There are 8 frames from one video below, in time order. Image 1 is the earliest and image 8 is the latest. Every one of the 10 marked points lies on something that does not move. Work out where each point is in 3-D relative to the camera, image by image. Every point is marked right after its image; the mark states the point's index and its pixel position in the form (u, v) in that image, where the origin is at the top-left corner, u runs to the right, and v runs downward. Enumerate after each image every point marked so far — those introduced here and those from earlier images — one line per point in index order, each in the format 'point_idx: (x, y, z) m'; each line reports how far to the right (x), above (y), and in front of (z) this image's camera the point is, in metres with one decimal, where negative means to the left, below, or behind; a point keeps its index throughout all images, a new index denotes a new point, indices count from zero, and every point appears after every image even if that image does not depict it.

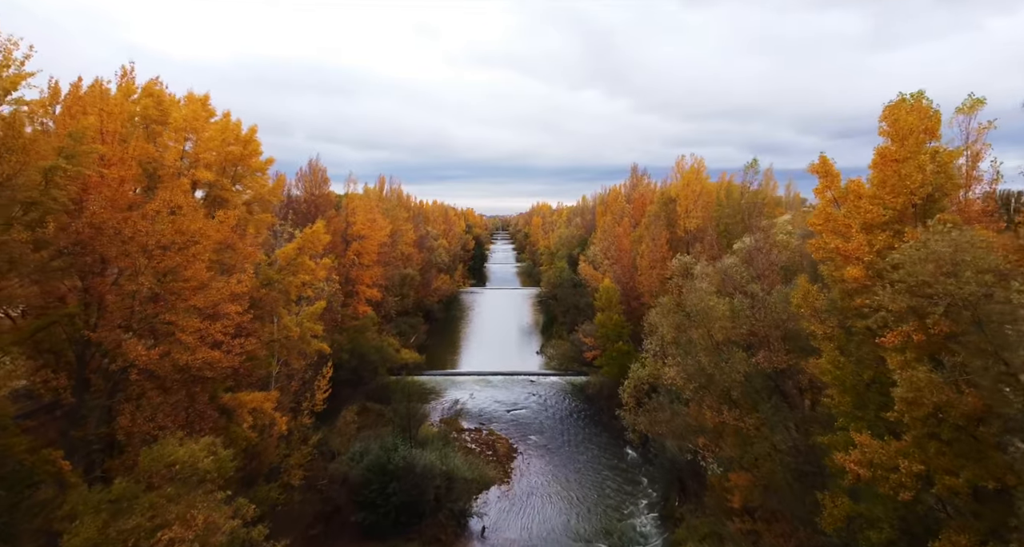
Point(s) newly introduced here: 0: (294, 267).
0: (-6.4, +0.2, +18.9) m
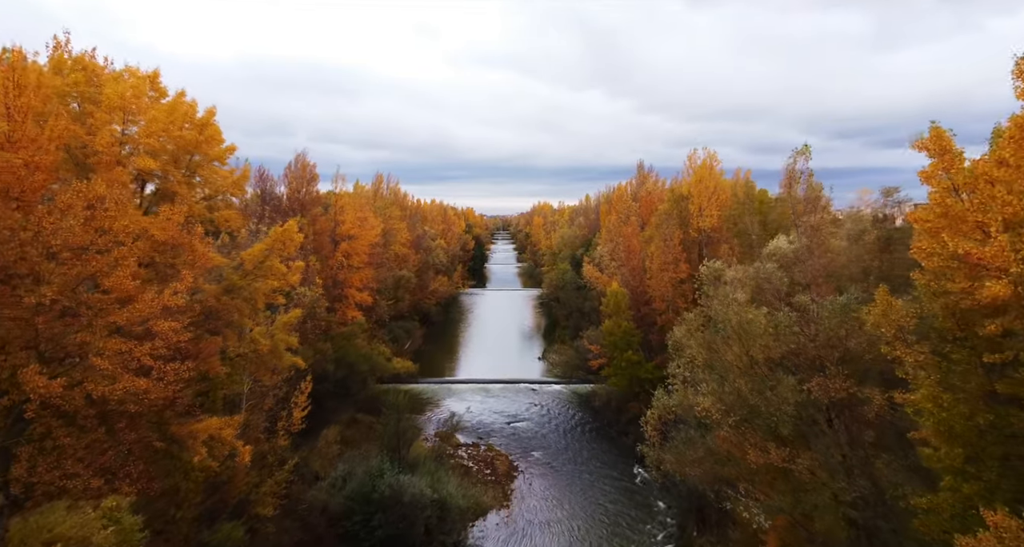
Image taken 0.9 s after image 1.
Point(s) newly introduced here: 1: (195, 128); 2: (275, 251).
0: (-6.4, +0.1, +16.5) m
1: (-7.4, +3.4, +14.9) m
2: (-6.2, +0.6, +16.8) m
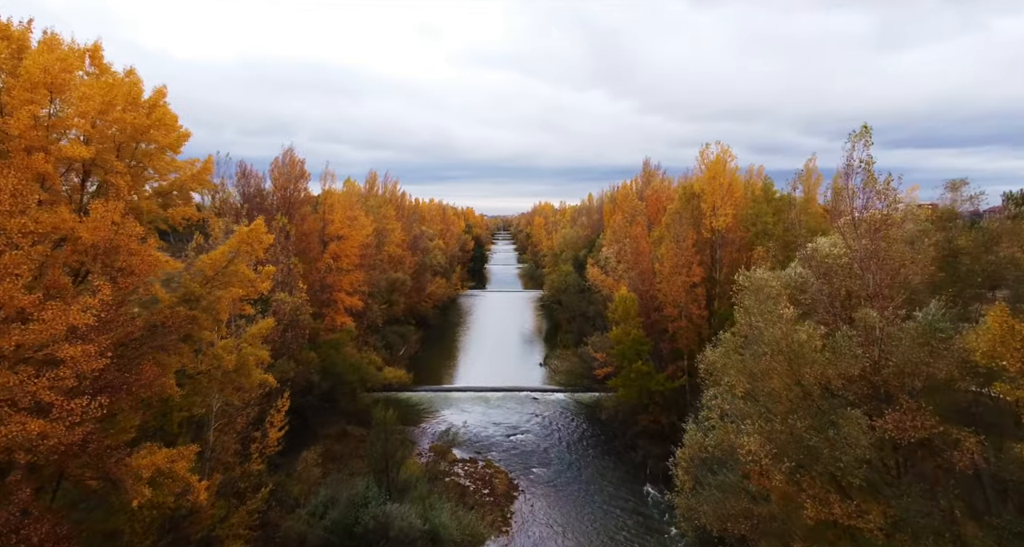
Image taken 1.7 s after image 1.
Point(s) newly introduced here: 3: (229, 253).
0: (-6.4, -0.1, +14.4) m
1: (-7.4, +3.2, +12.8) m
2: (-6.2, +0.4, +14.7) m
3: (-6.4, +0.4, +14.5) m
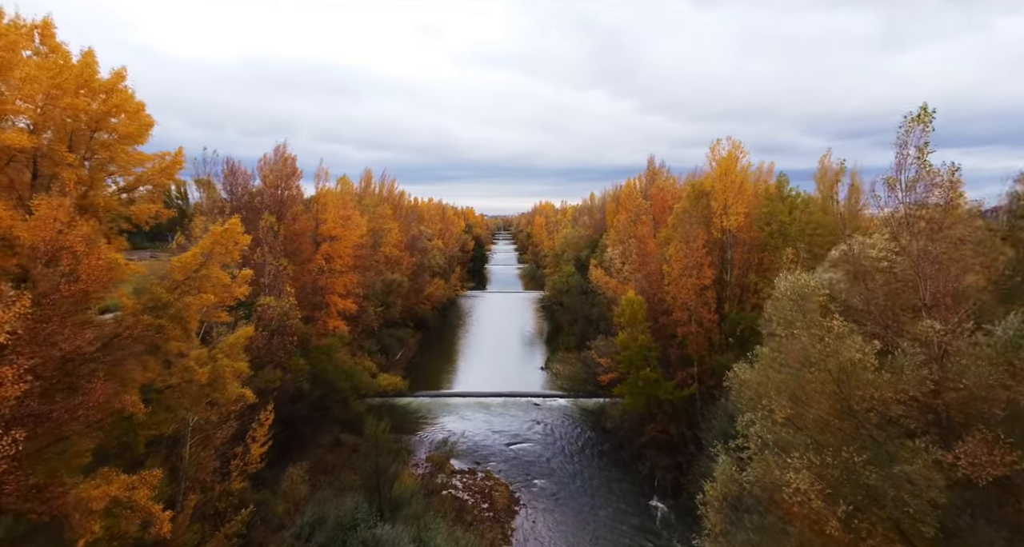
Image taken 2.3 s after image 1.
0: (-6.4, -0.2, +13.0) m
1: (-7.3, +3.2, +11.4) m
2: (-6.2, +0.4, +13.3) m
3: (-6.4, +0.4, +13.1) m
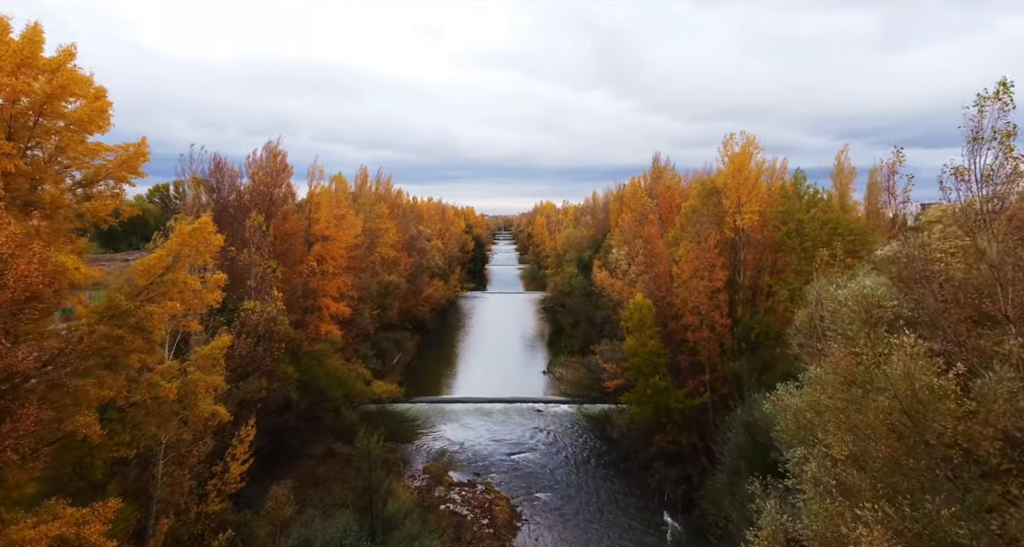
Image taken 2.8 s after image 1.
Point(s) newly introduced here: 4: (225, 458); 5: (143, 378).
0: (-6.4, -0.2, +11.6) m
1: (-7.3, +3.1, +10.0) m
2: (-6.1, +0.3, +11.9) m
3: (-6.3, +0.3, +11.7) m
4: (-7.1, -4.6, +15.9) m
5: (-6.9, -2.0, +12.1) m
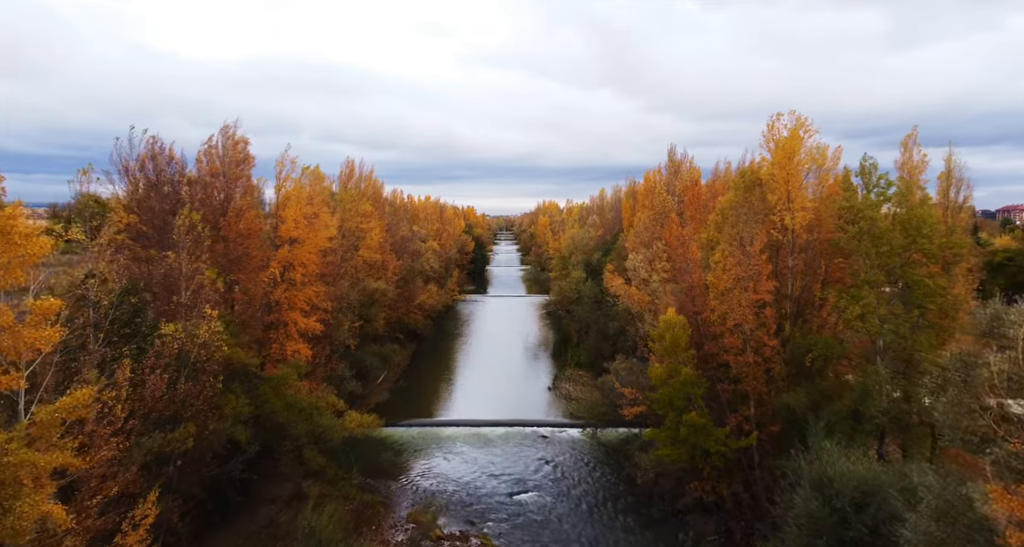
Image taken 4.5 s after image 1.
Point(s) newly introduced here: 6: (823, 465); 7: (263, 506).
0: (-6.3, -0.6, +7.1) m
1: (-7.3, +2.8, +5.4) m
2: (-6.1, 0.0, +7.3) m
3: (-6.3, 0.0, +7.2) m
4: (-7.1, -4.9, +11.3) m
5: (-6.9, -2.3, +7.5) m
6: (+7.5, -4.6, +15.4) m
7: (-7.8, -7.2, +19.2) m
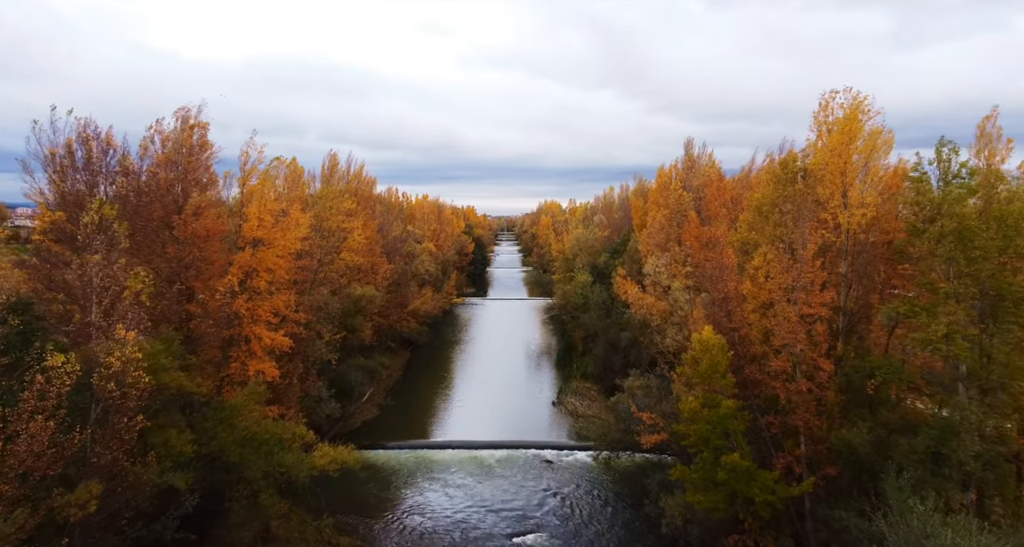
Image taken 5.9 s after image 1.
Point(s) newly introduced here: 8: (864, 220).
0: (-6.4, -0.8, +3.5) m
1: (-7.3, +2.5, +1.9) m
2: (-6.1, -0.3, +3.8) m
3: (-6.3, -0.2, +3.6) m
4: (-7.1, -5.1, +7.8) m
5: (-6.9, -2.5, +4.0) m
6: (+7.5, -4.8, +11.9) m
7: (-7.7, -7.5, +15.6) m
8: (+9.6, +1.5, +17.5) m
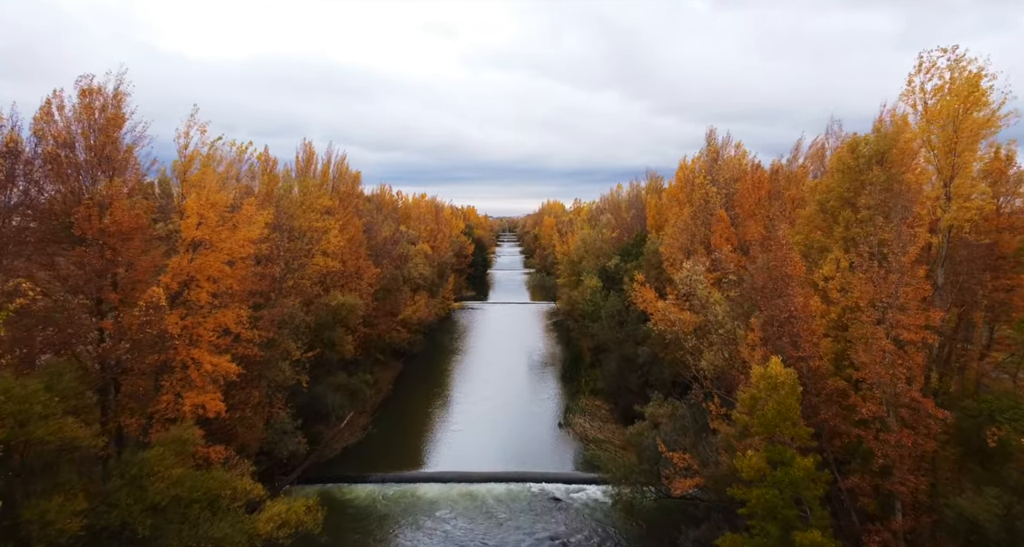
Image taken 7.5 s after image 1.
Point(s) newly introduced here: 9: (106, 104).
0: (-6.4, -1.0, -0.6) m
1: (-7.3, +2.3, -2.2) m
2: (-6.1, -0.5, -0.3) m
3: (-6.3, -0.5, -0.5) m
4: (-7.1, -5.4, +3.7) m
5: (-6.9, -2.7, -0.1) m
6: (+7.5, -5.1, +7.7) m
7: (-7.7, -7.7, +11.5) m
8: (+9.7, +1.2, +13.3) m
9: (-9.7, +4.1, +15.8) m
